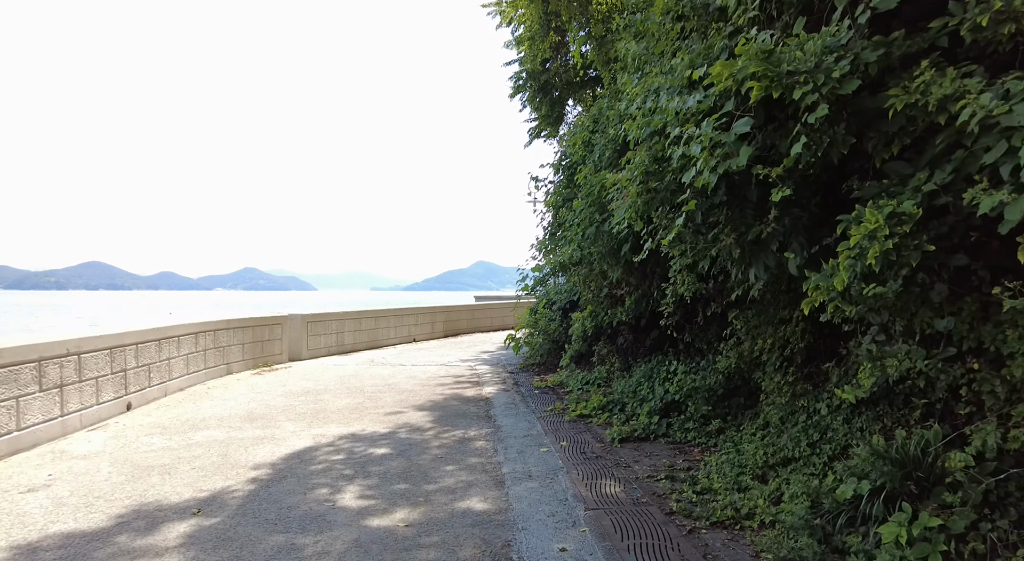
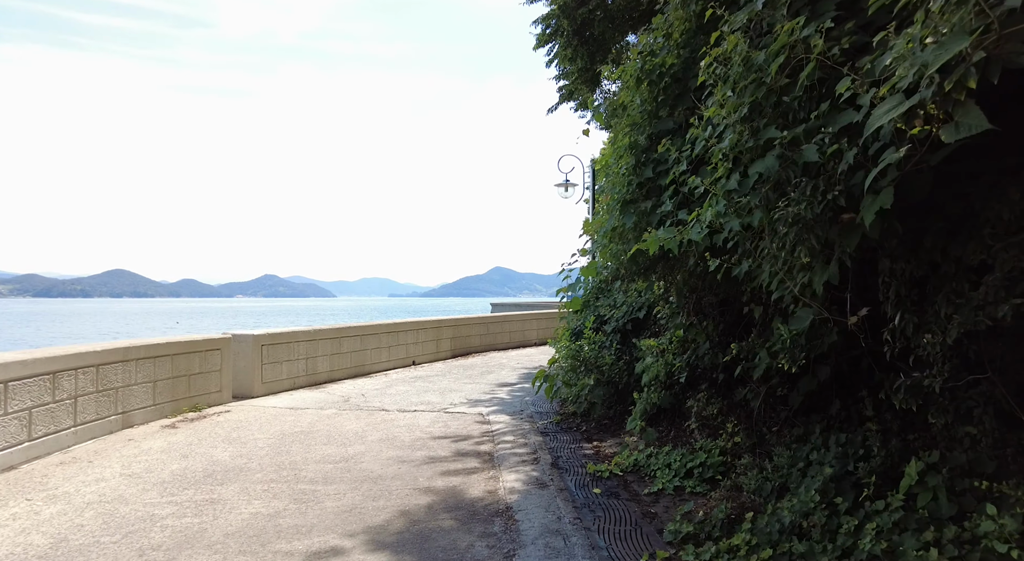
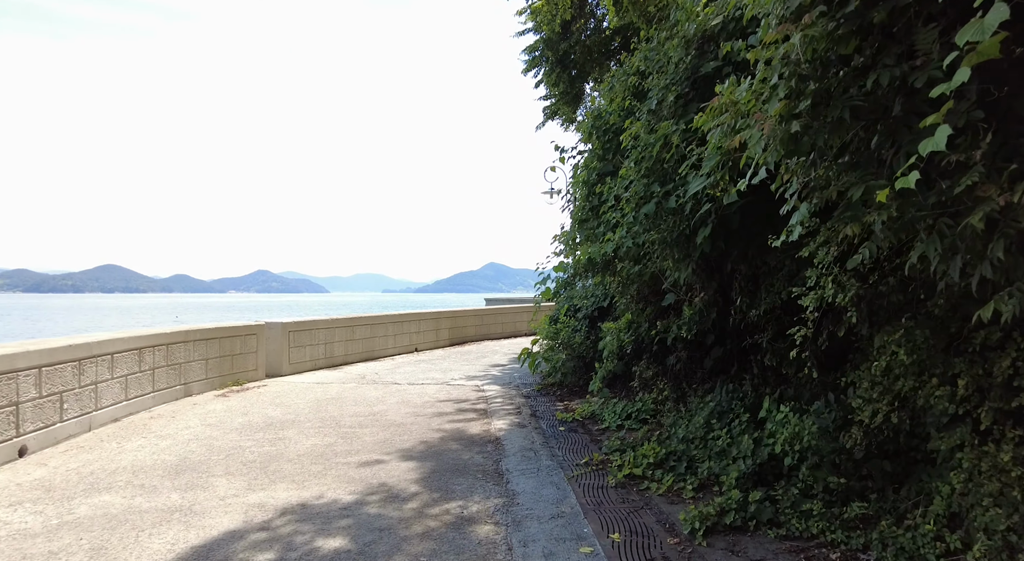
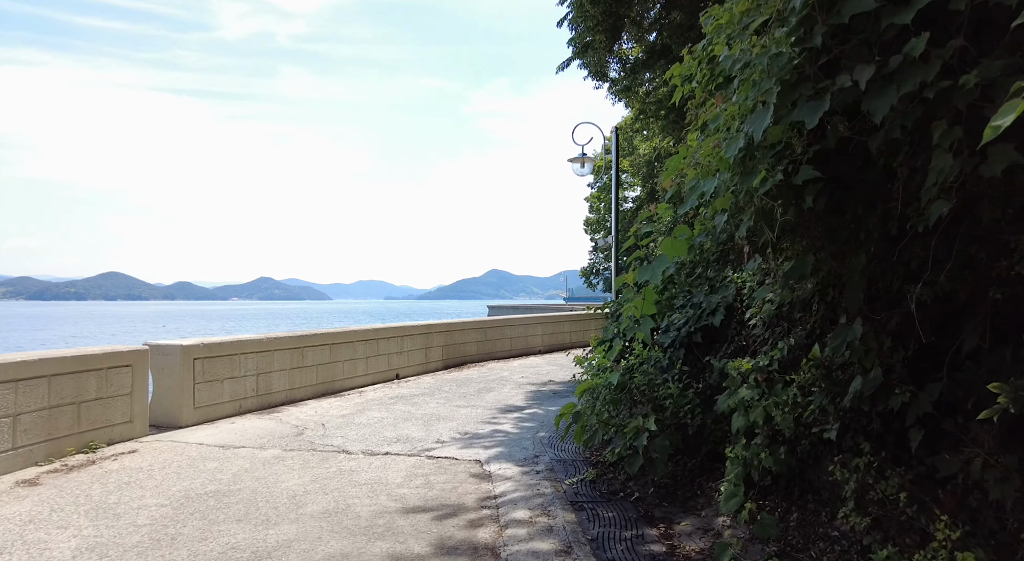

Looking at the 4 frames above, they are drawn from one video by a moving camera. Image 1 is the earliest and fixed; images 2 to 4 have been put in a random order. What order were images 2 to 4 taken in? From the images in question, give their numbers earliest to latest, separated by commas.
3, 2, 4
